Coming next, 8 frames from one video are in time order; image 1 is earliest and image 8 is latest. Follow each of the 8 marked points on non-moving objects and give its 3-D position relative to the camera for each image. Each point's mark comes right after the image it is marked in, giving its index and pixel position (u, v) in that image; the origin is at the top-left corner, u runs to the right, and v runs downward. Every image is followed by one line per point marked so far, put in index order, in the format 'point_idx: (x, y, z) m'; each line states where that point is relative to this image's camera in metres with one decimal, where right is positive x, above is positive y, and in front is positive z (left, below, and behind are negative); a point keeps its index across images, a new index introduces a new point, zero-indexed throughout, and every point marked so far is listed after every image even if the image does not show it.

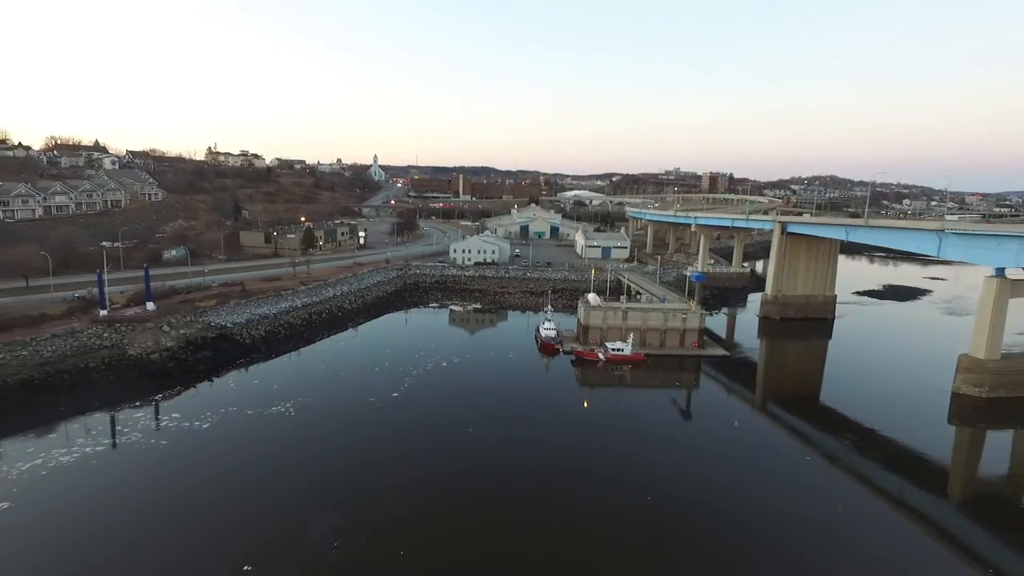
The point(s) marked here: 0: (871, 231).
0: (+7.5, +1.2, +13.3) m
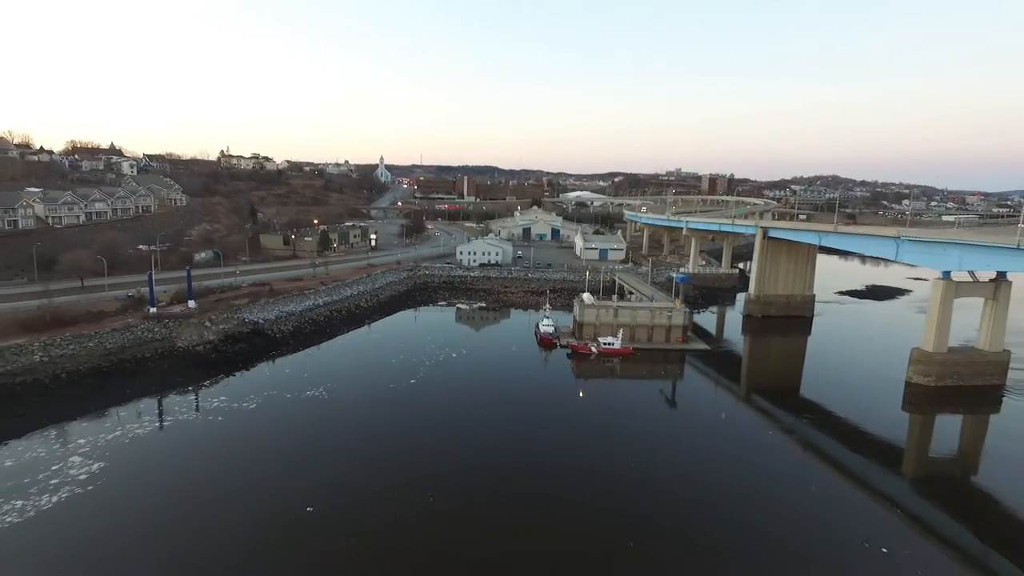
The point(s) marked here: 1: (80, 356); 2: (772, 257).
0: (+7.5, +1.2, +14.6) m
1: (-6.8, -1.0, +10.0) m
2: (+7.2, +0.8, +17.4) m
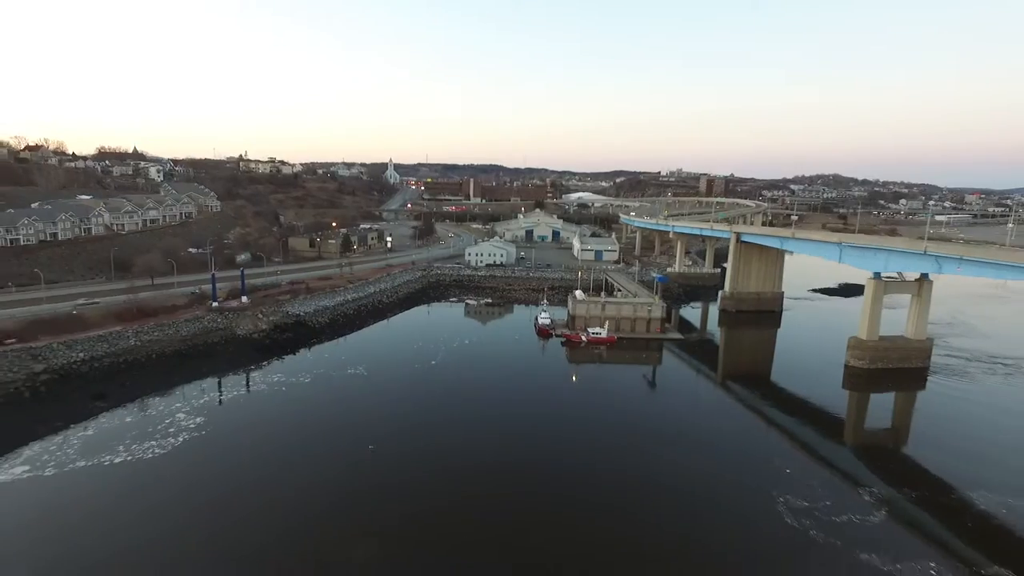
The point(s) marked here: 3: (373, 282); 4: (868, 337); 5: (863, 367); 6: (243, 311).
0: (+7.6, +1.2, +16.7) m
1: (-6.8, -1.0, +12.3) m
2: (+7.3, +0.9, +19.6) m
3: (-4.2, +0.2, +18.8) m
4: (+8.0, -1.1, +14.2) m
5: (+8.0, -1.8, +14.4) m
6: (-6.0, -0.5, +14.1) m
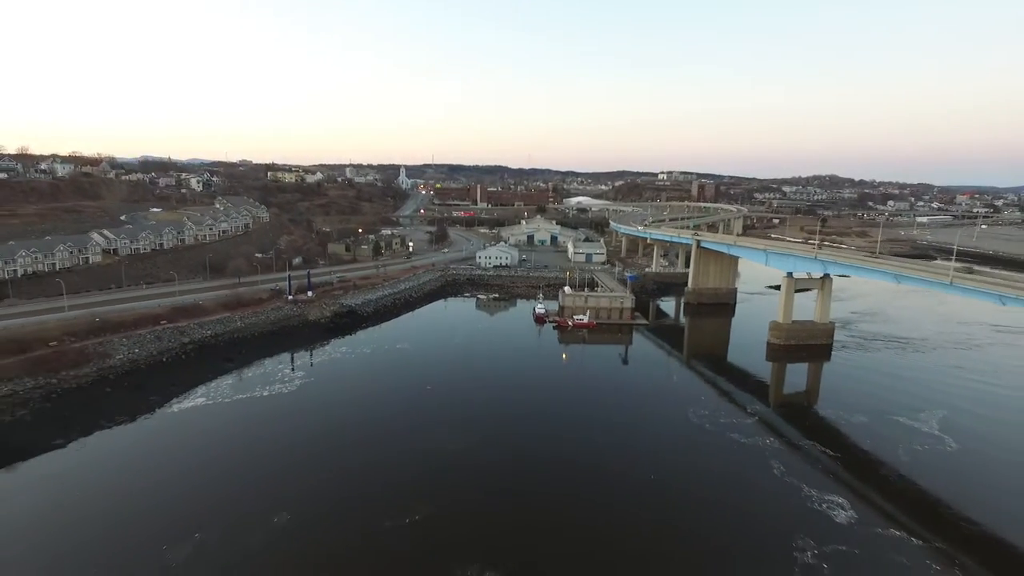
0: (+7.7, +1.4, +21.1) m
1: (-6.7, -0.9, +16.7) m
2: (+7.4, +1.0, +23.9) m
3: (-4.1, +0.3, +23.2) m
4: (+8.1, -1.0, +18.5) m
5: (+8.1, -1.7, +18.7) m
6: (-5.9, -0.4, +18.5) m
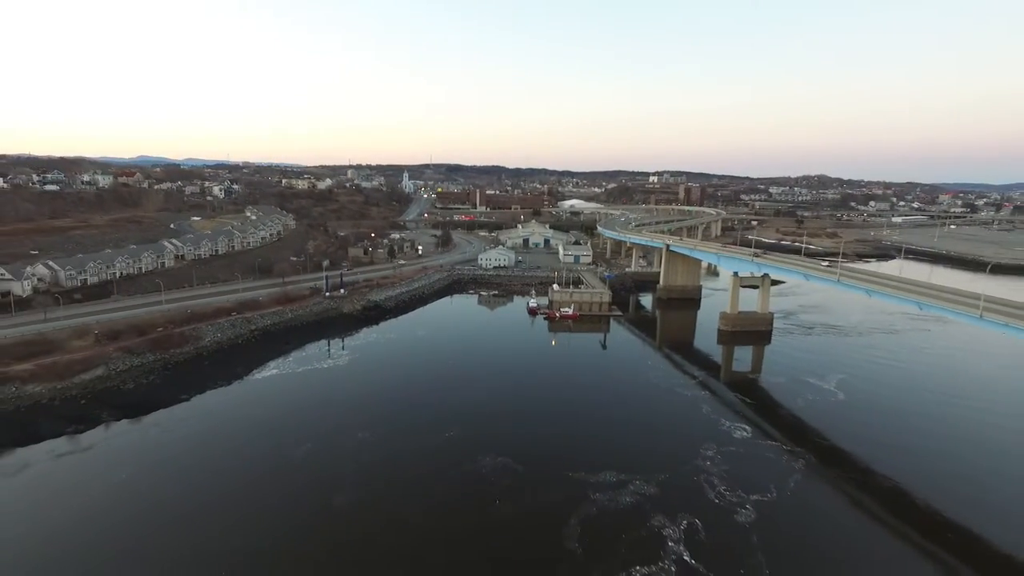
0: (+7.6, +1.5, +25.0) m
1: (-6.8, -0.8, +20.6) m
2: (+7.3, +1.2, +27.9) m
3: (-4.2, +0.4, +27.1) m
4: (+8.0, -0.9, +22.5) m
5: (+8.0, -1.6, +22.7) m
6: (-6.0, -0.4, +22.5) m
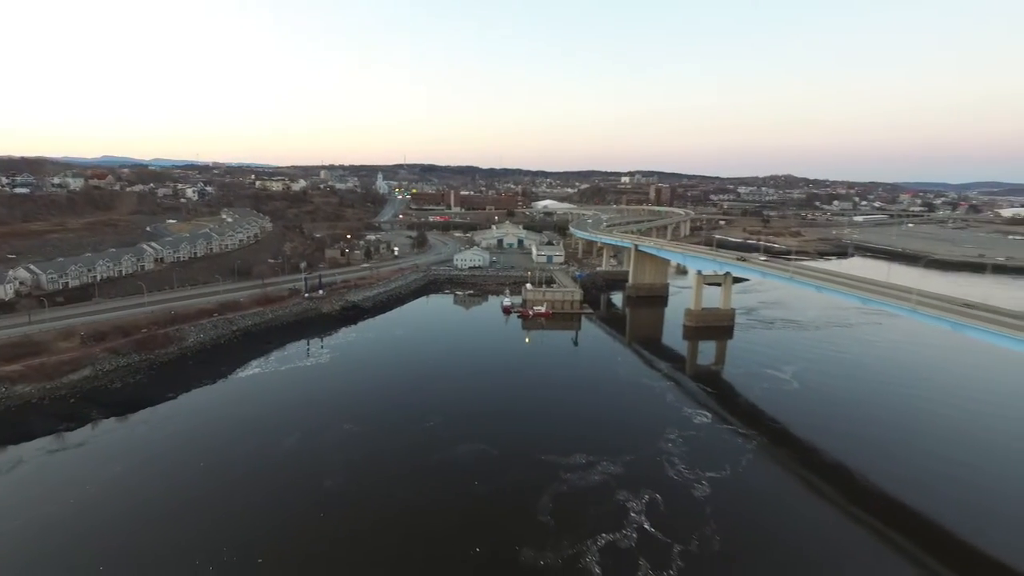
0: (+6.5, +1.6, +26.2) m
1: (-7.7, -0.9, +21.2) m
2: (+6.1, +1.2, +29.0) m
3: (-5.3, +0.4, +27.8) m
4: (+7.0, -0.8, +23.7) m
5: (+7.0, -1.5, +23.8) m
6: (-7.0, -0.4, +23.0) m
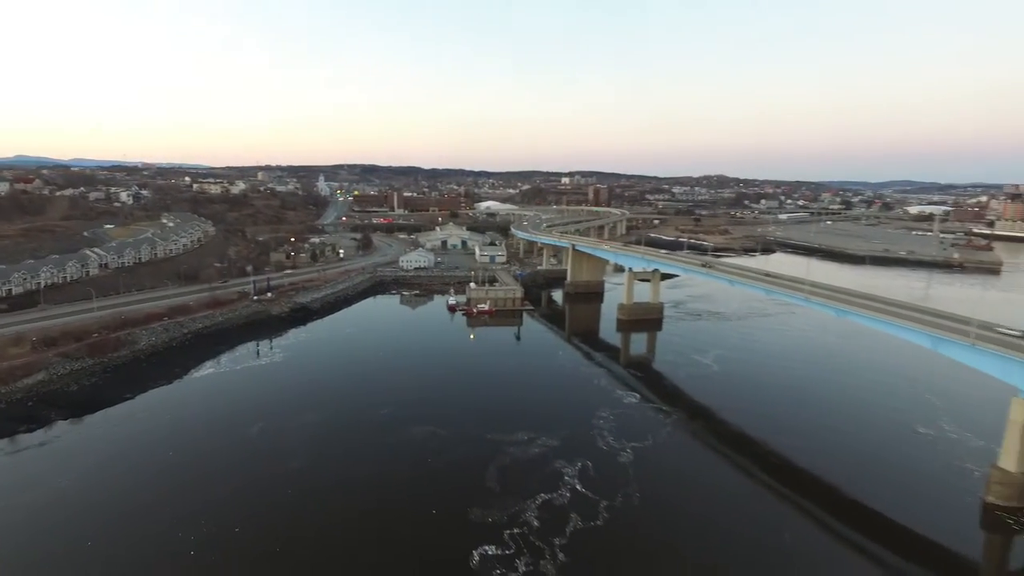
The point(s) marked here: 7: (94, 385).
0: (+4.0, +1.7, +27.9) m
1: (-9.6, -1.0, +21.7) m
2: (+3.4, +1.4, +30.7) m
3: (-7.9, +0.3, +28.5) m
4: (+4.8, -0.6, +25.5) m
5: (+4.8, -1.3, +25.7) m
6: (-9.1, -0.5, +23.6) m
7: (-10.4, -2.4, +15.4) m
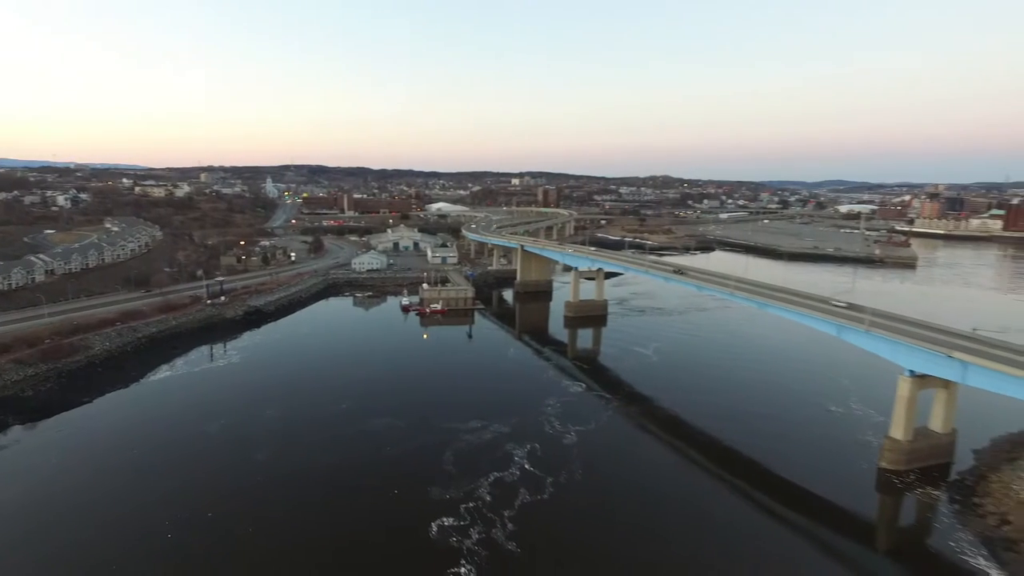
0: (+1.7, +1.8, +29.2) m
1: (-11.4, -1.1, +21.9) m
2: (+0.9, +1.4, +31.9) m
3: (-10.2, +0.2, +28.8) m
4: (+2.7, -0.5, +26.8) m
5: (+2.7, -1.2, +27.0) m
6: (-11.0, -0.7, +23.8) m
7: (-11.7, -2.6, +15.6) m
